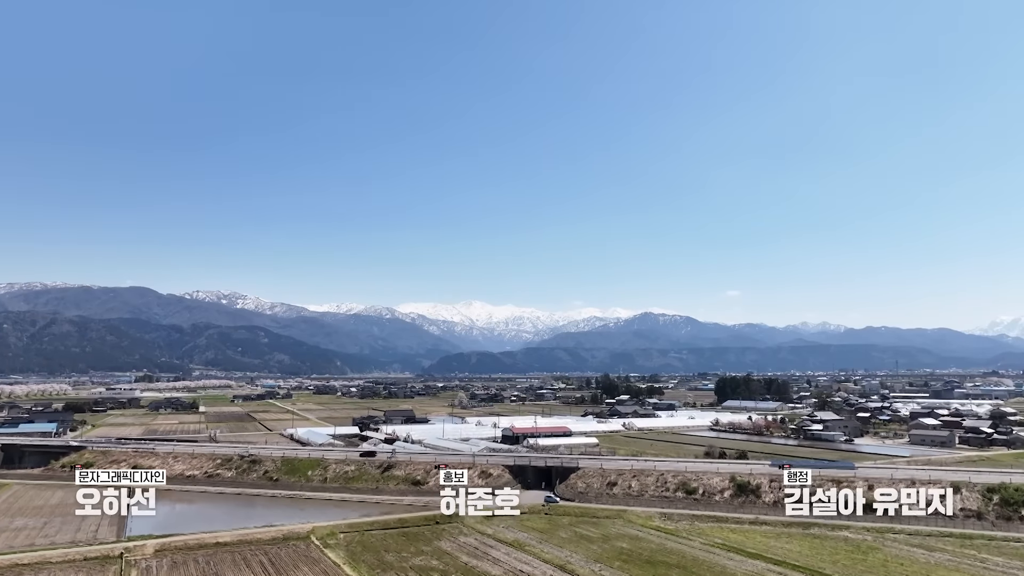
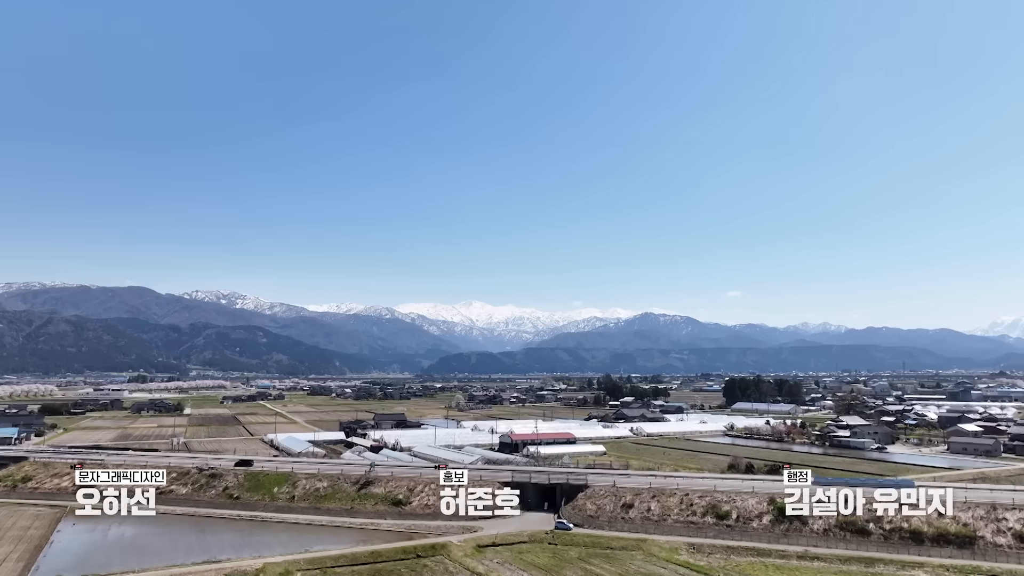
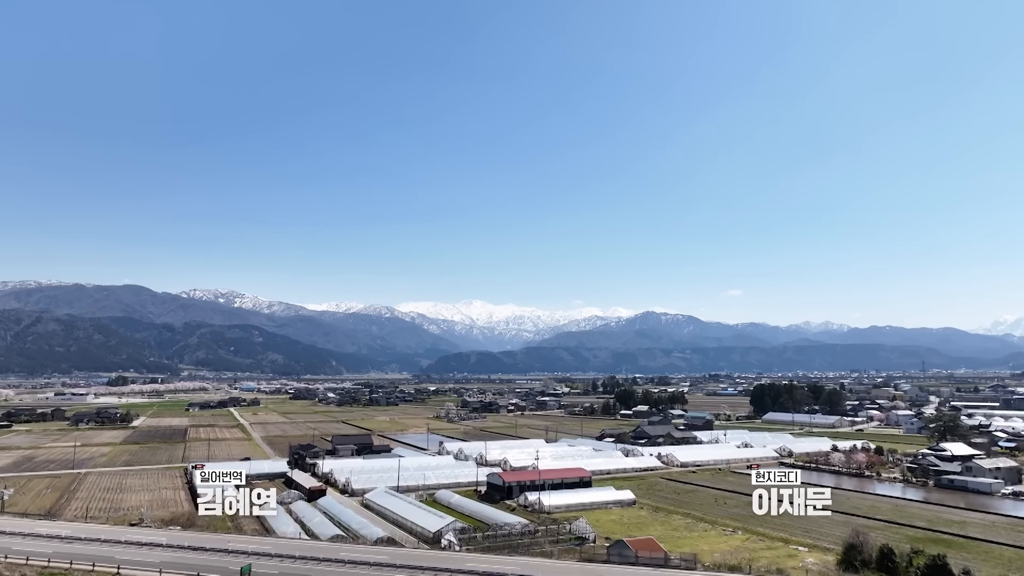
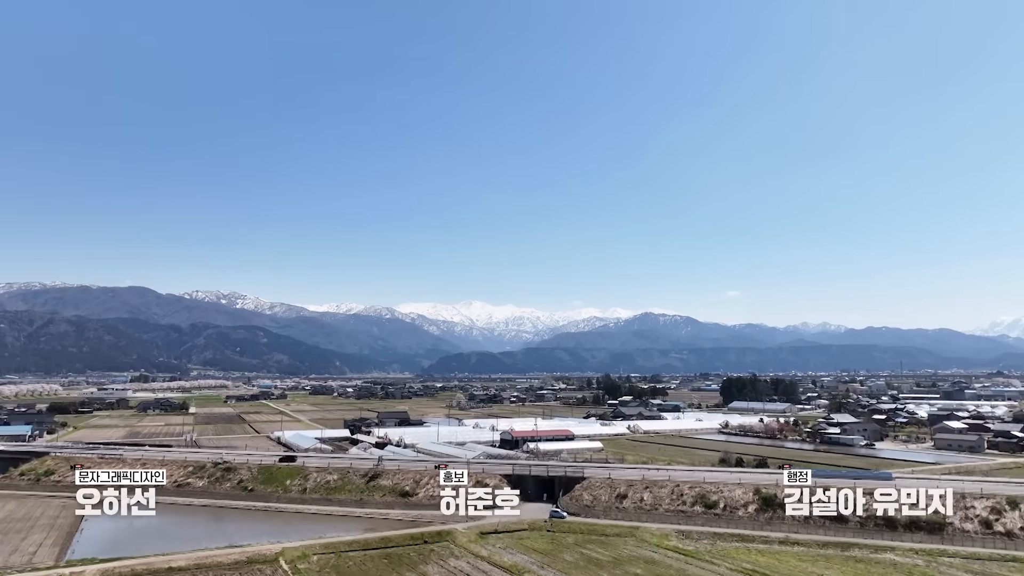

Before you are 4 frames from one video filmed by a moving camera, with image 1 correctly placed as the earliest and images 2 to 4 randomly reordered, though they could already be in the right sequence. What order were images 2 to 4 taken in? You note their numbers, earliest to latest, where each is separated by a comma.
4, 2, 3
